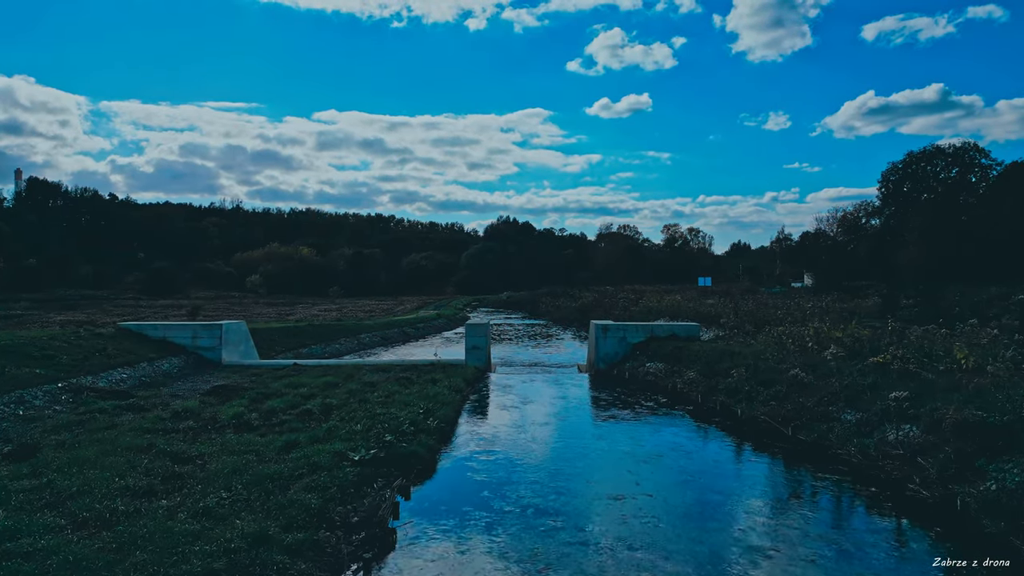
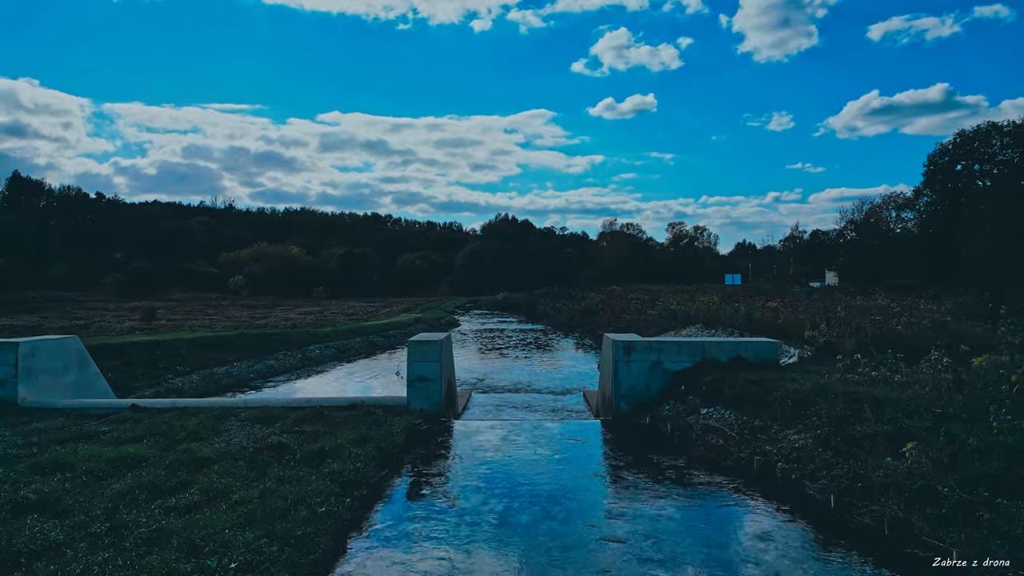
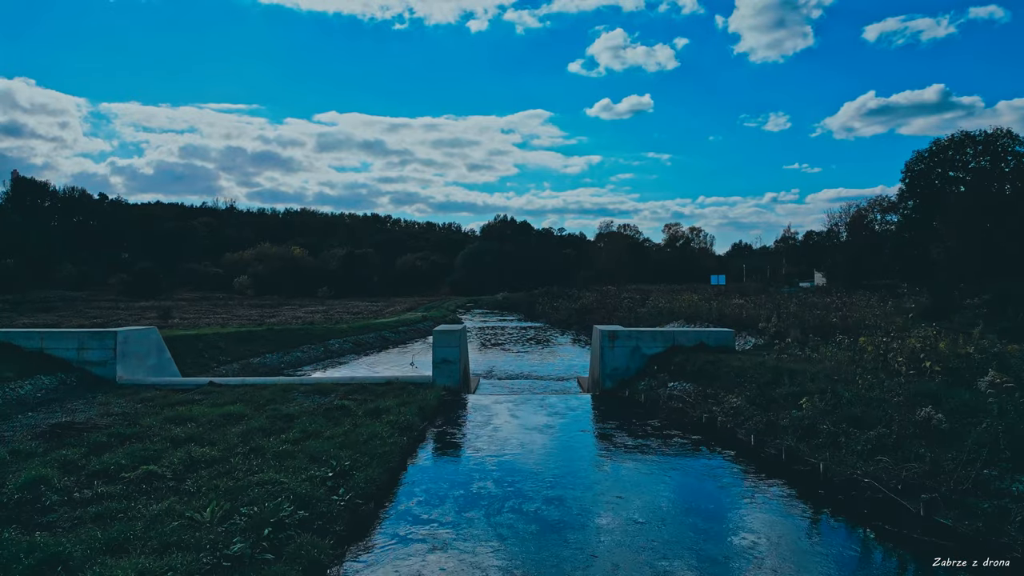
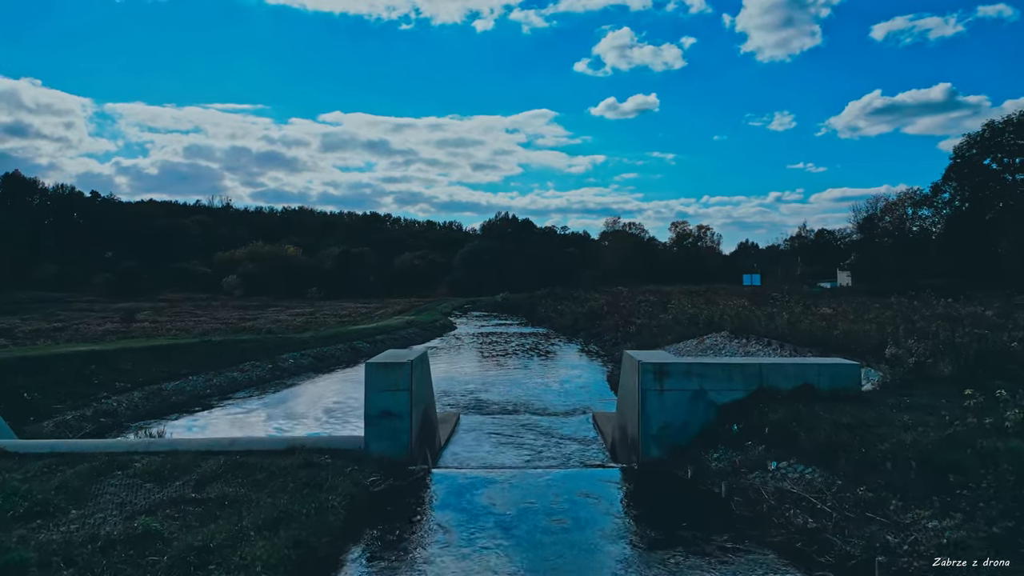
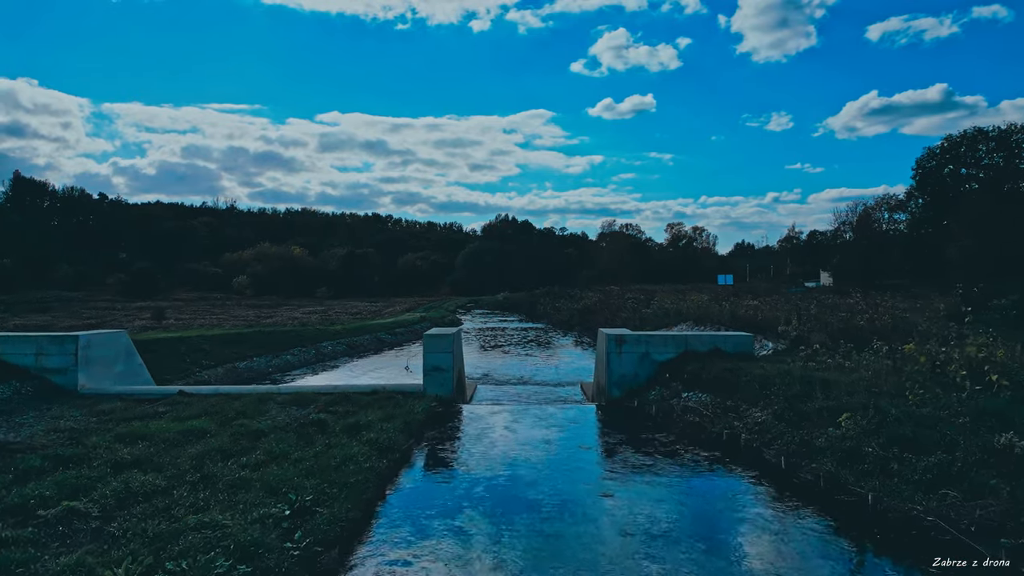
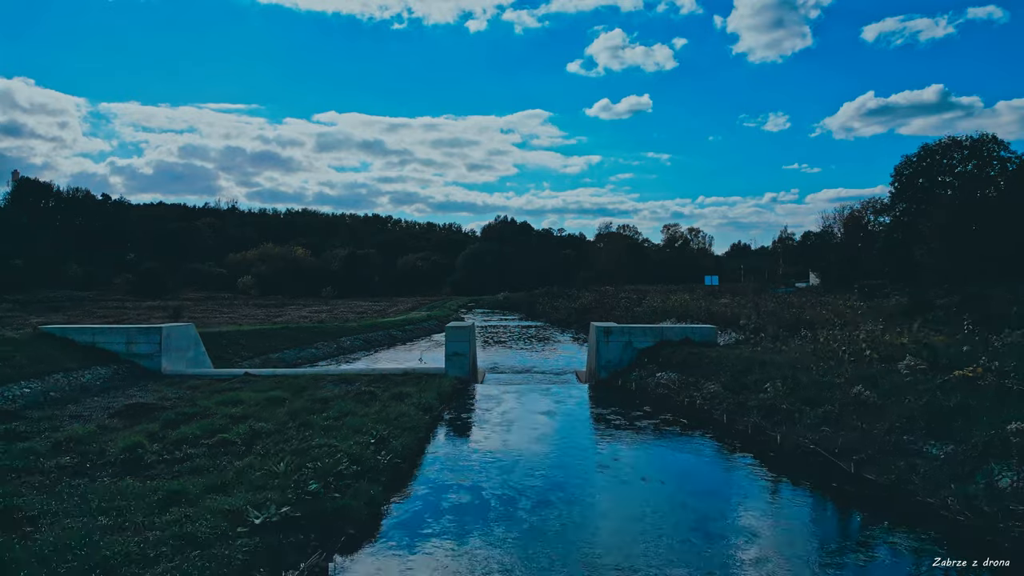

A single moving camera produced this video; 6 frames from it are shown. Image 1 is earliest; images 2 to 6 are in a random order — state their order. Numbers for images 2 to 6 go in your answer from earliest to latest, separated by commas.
6, 3, 5, 2, 4
